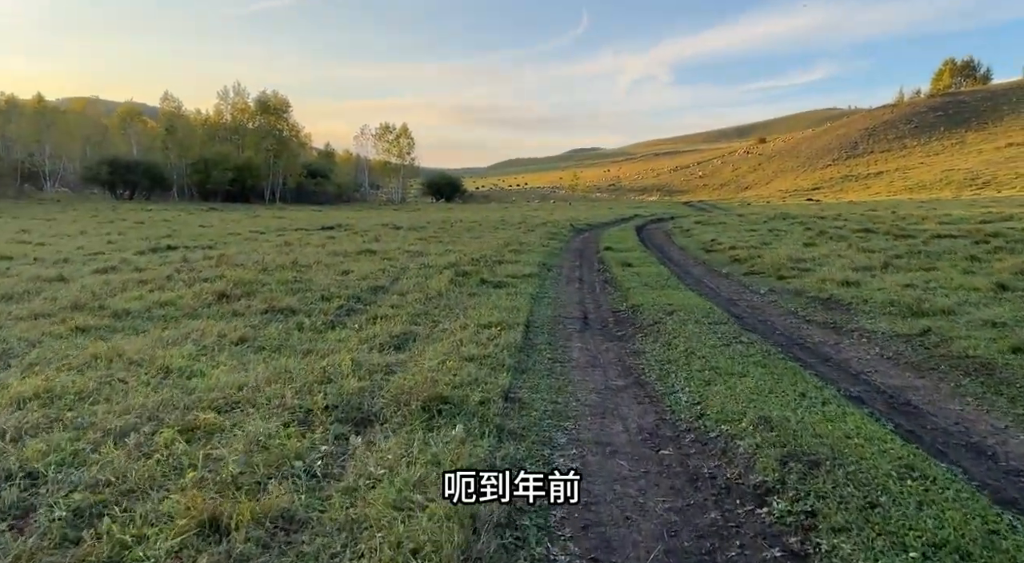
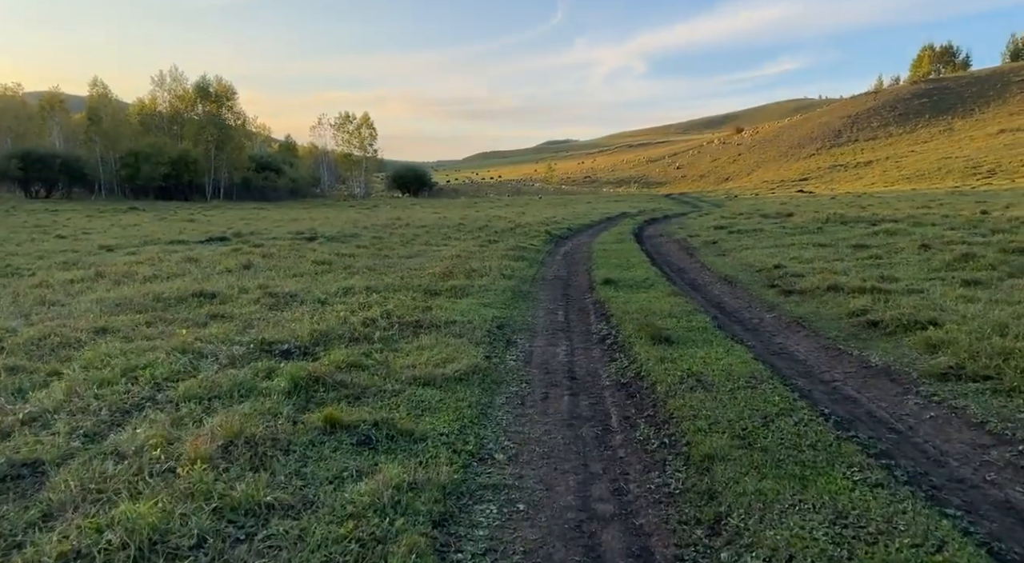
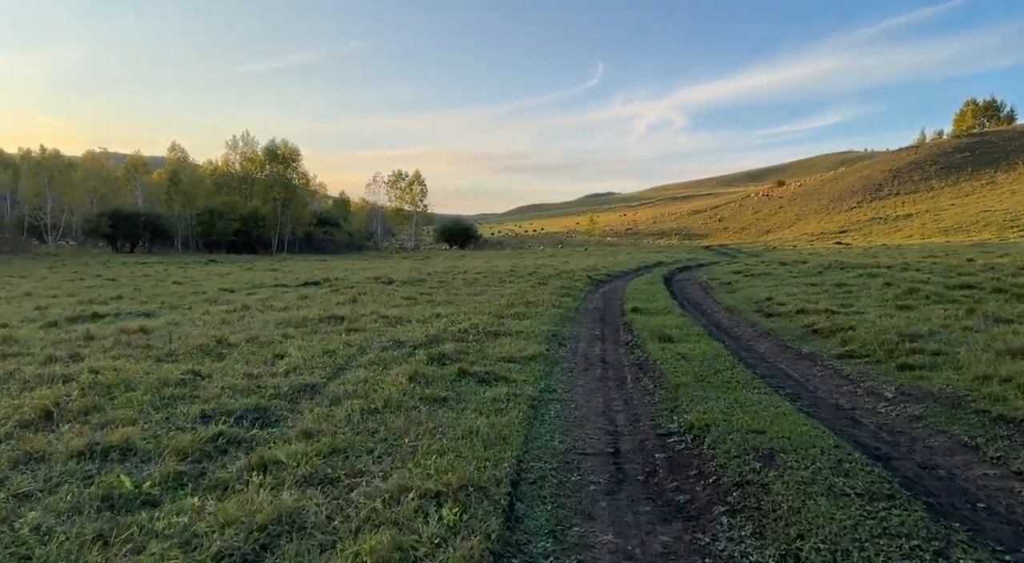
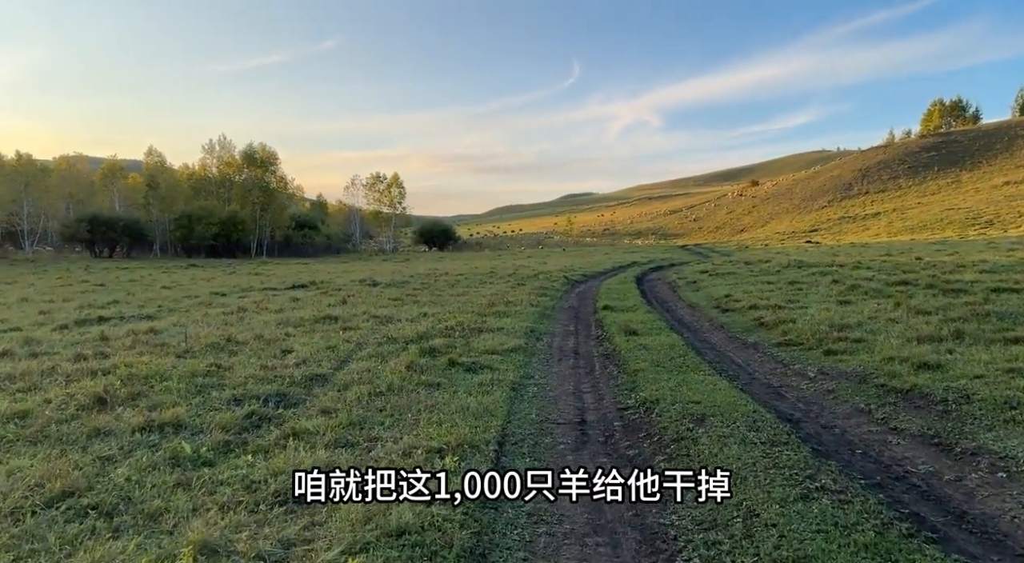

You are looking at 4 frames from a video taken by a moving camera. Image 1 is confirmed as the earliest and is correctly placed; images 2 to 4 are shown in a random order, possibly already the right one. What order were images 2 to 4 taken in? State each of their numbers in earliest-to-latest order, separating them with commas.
4, 3, 2
